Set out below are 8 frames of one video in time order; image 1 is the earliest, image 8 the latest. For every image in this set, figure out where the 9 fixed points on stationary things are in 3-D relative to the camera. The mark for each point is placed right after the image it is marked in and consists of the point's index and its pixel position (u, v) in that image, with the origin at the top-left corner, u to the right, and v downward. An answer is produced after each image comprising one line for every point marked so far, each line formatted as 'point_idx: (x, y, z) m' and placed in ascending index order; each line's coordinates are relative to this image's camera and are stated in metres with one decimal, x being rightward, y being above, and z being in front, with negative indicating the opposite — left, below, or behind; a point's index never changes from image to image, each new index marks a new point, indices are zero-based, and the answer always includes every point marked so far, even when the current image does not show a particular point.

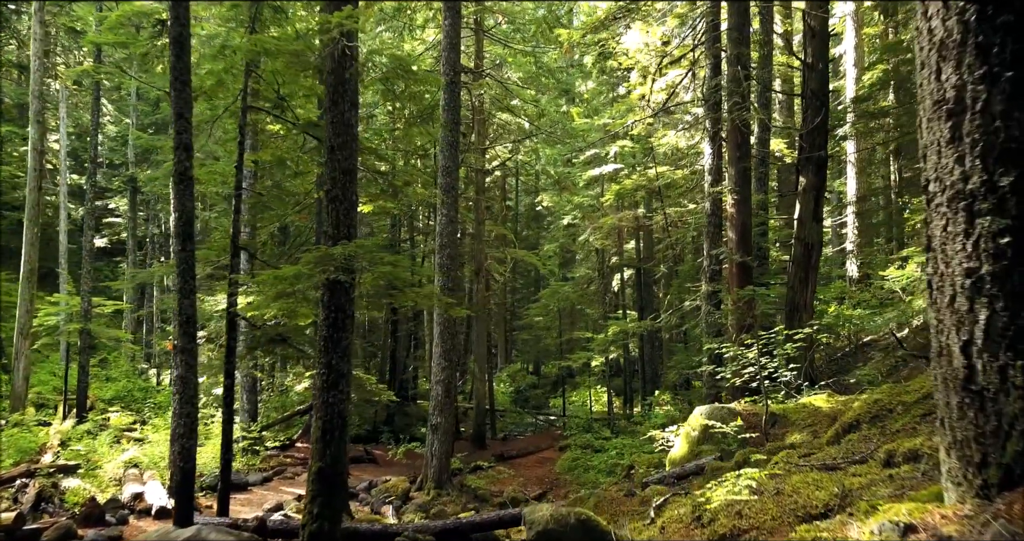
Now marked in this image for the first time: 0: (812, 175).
0: (+3.9, +1.2, +9.4) m
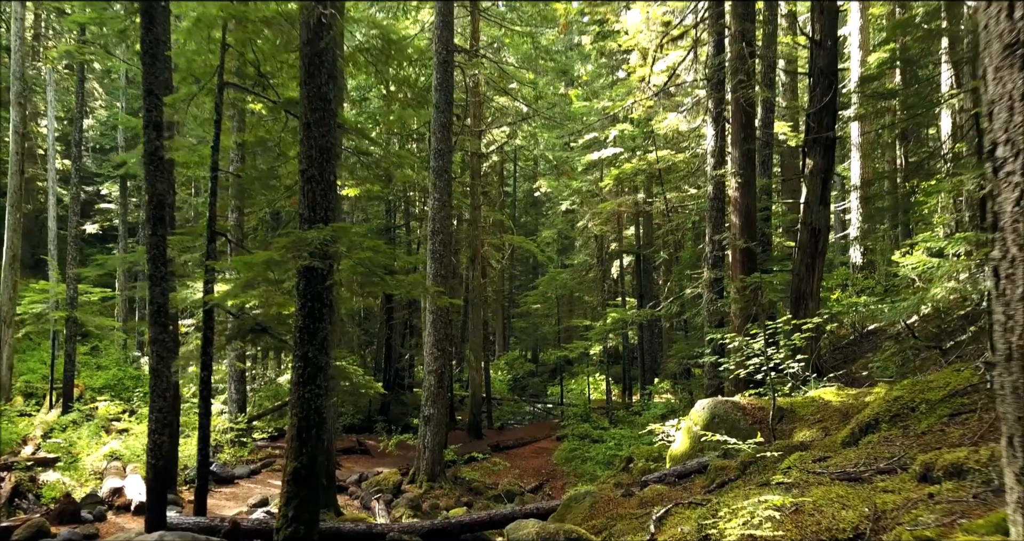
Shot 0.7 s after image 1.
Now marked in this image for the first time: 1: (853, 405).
0: (+3.8, +1.4, +9.0) m
1: (+2.7, -1.1, +5.7) m
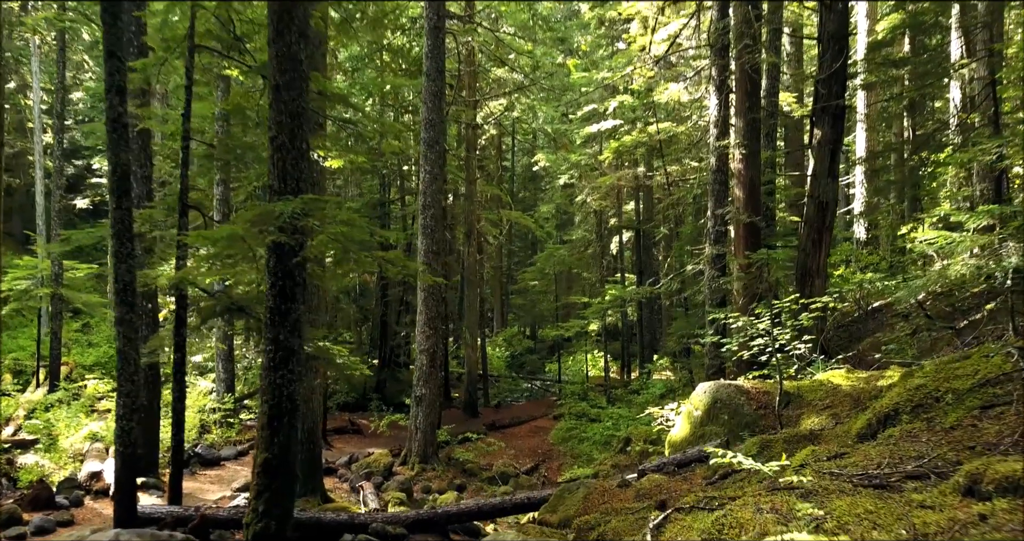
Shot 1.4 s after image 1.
0: (+3.7, +1.7, +8.5) m
1: (+2.6, -0.9, +5.4) m
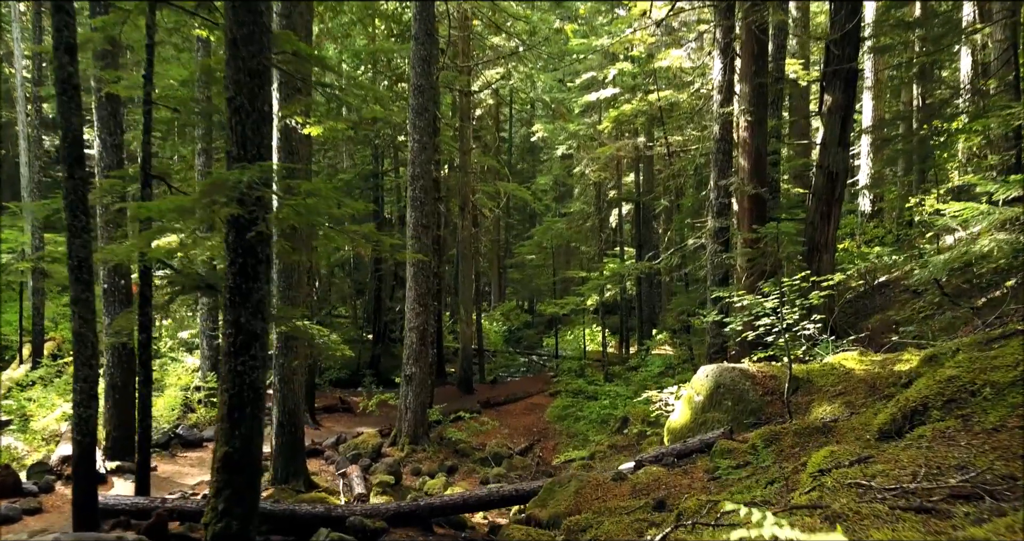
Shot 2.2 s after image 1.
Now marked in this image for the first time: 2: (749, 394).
0: (+3.6, +2.0, +8.0) m
1: (+2.5, -0.7, +4.9) m
2: (+1.8, -0.9, +5.5) m
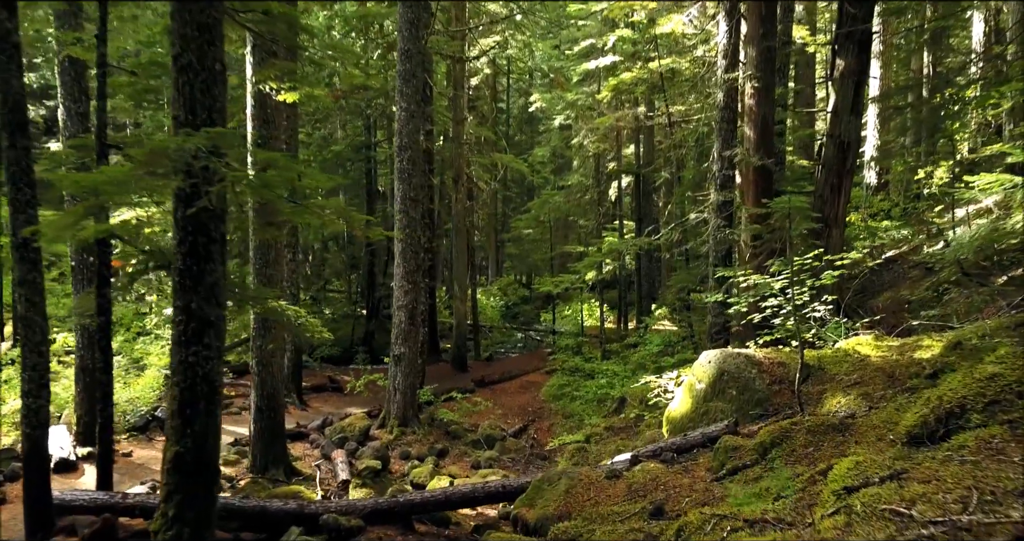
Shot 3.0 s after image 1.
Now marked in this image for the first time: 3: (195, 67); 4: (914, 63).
0: (+3.5, +2.2, +7.5) m
1: (+2.4, -0.6, +4.5) m
2: (+1.7, -0.8, +5.1) m
3: (-1.7, +1.1, +3.9) m
4: (+7.3, +3.8, +13.1) m
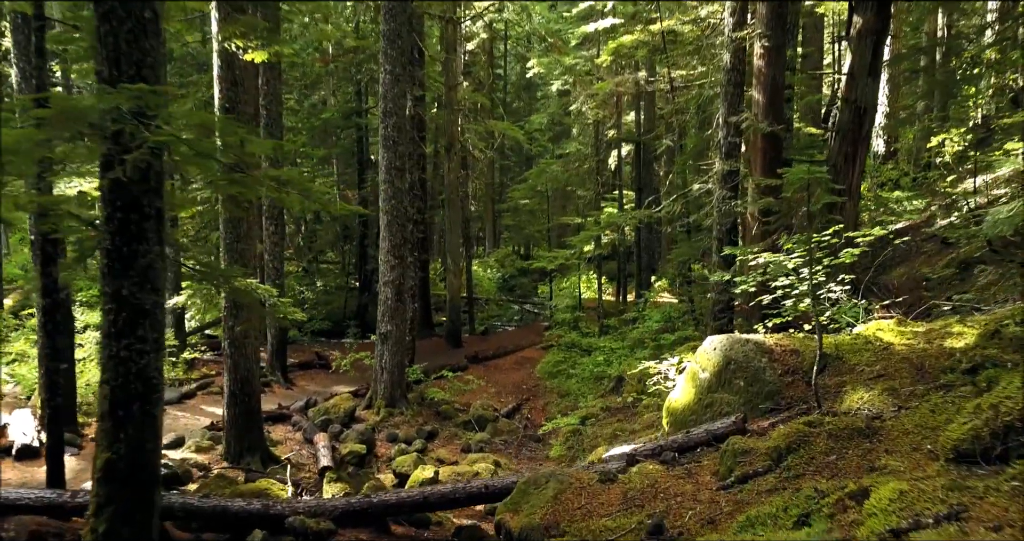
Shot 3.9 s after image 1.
0: (+3.4, +2.5, +6.9) m
1: (+2.4, -0.5, +4.0) m
2: (+1.6, -0.6, +4.6) m
3: (-1.8, +1.2, +3.3) m
4: (+7.2, +4.3, +12.4) m
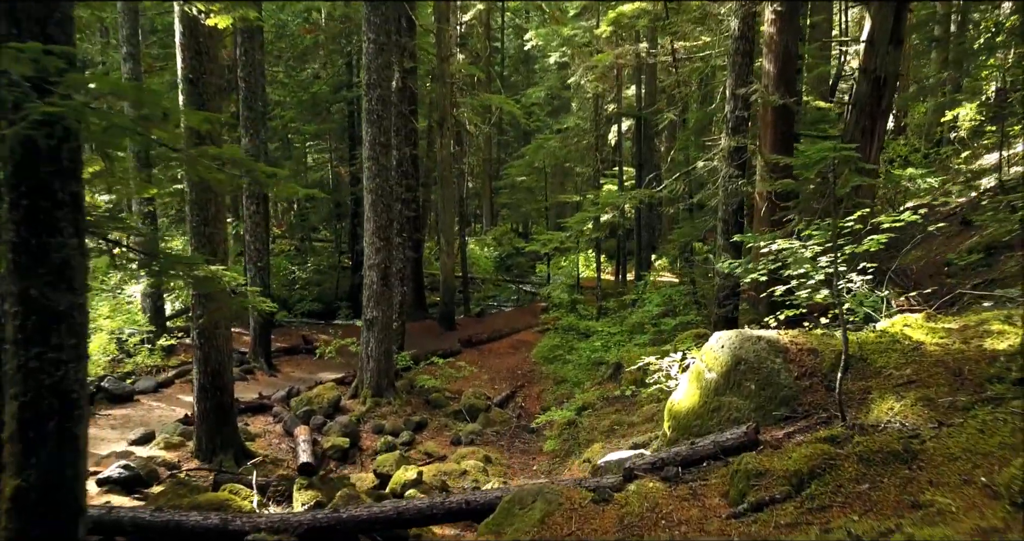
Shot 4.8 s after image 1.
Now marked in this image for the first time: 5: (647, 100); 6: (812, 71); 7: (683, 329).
0: (+3.3, +2.6, +6.3) m
1: (+2.3, -0.5, +3.5) m
2: (+1.5, -0.6, +4.1) m
3: (-1.9, +1.2, +2.8) m
4: (+7.1, +4.6, +11.8) m
5: (+3.1, +4.0, +16.7) m
6: (+4.6, +3.1, +11.2) m
7: (+2.3, -0.8, +9.7) m
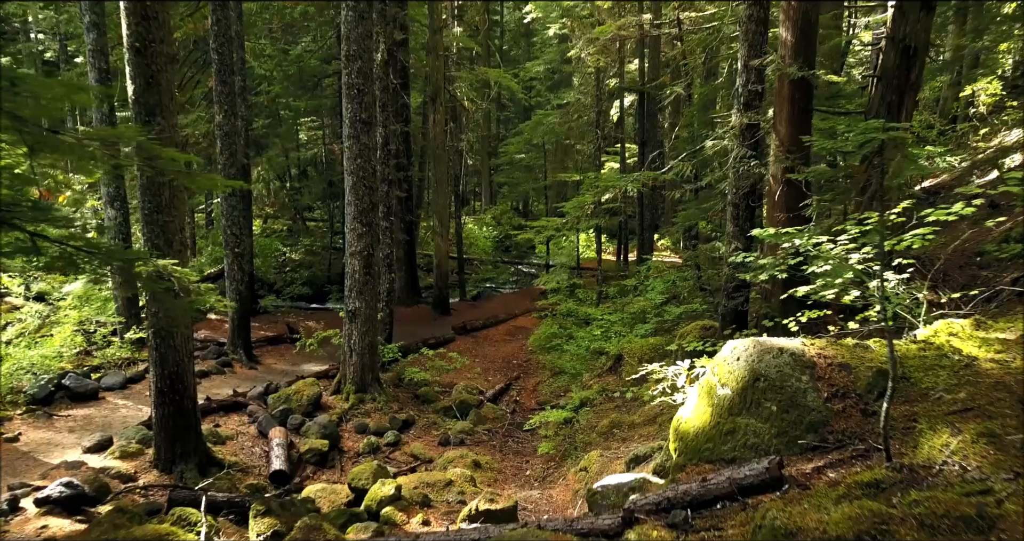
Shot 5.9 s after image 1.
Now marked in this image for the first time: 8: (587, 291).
0: (+3.2, +2.6, +5.5) m
1: (+2.2, -0.5, +2.9) m
2: (+1.4, -0.6, +3.5) m
3: (-2.0, +1.1, +2.1) m
4: (+7.0, +4.8, +11.0) m
5: (+3.1, +4.4, +16.0) m
6: (+4.6, +3.3, +10.5) m
7: (+2.2, -0.6, +9.1) m
8: (+1.5, -0.4, +14.2) m
